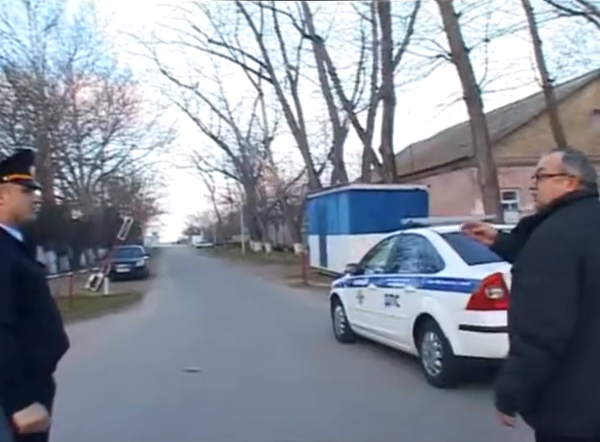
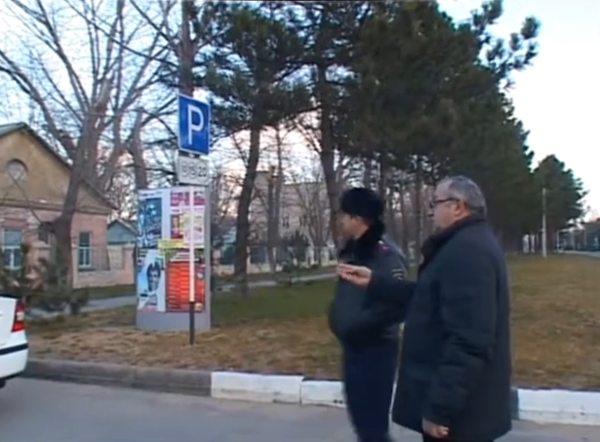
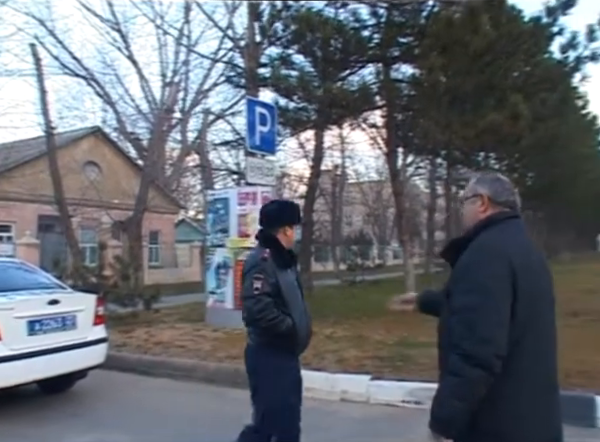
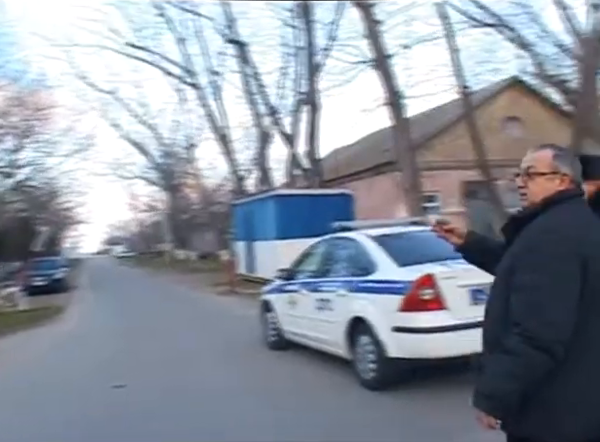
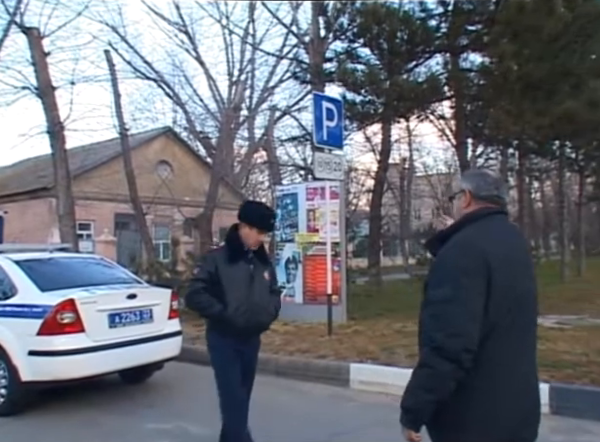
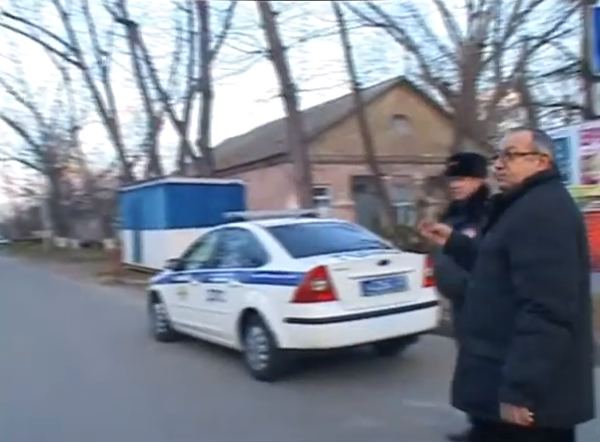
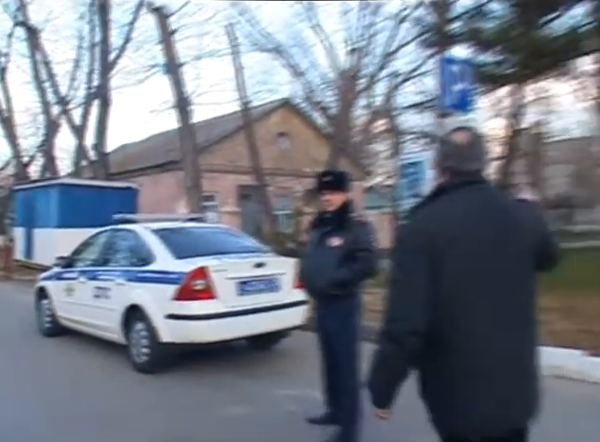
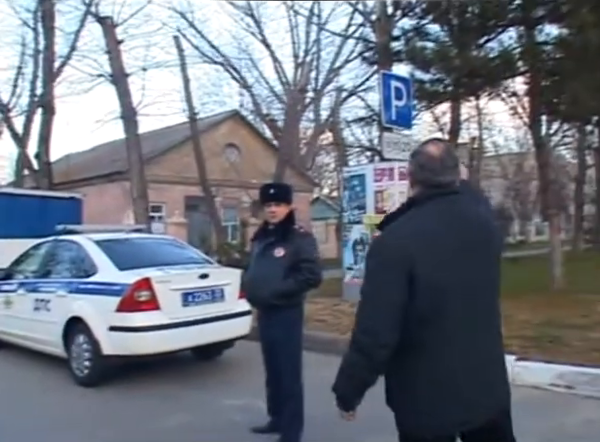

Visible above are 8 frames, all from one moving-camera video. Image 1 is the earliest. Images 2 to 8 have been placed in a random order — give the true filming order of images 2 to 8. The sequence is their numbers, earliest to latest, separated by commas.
4, 6, 7, 8, 5, 3, 2
